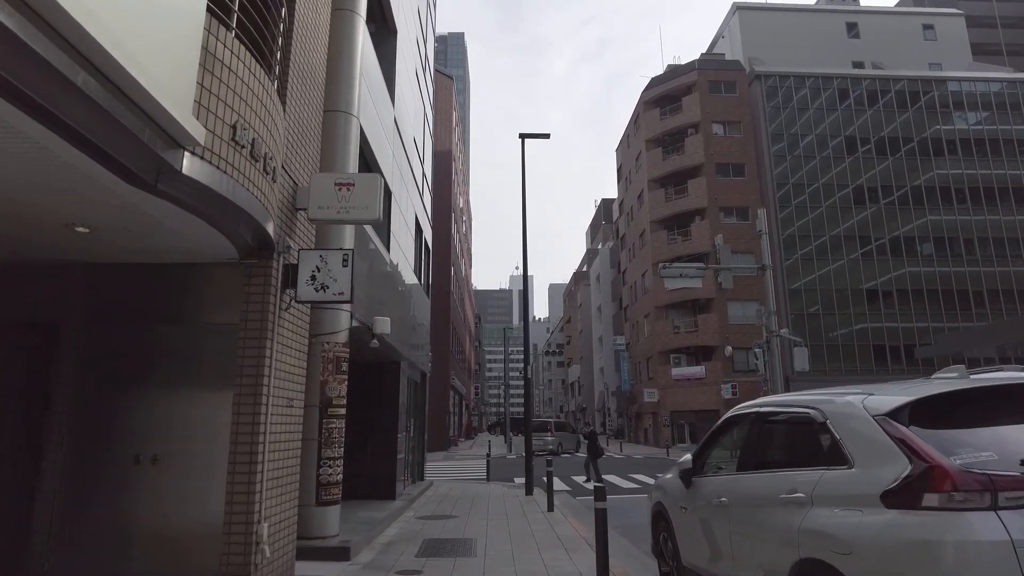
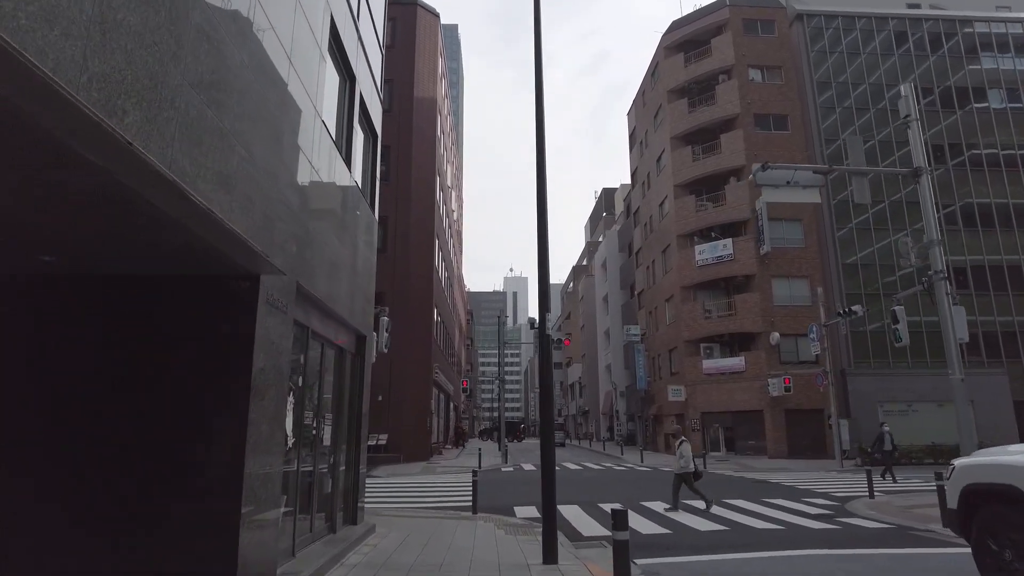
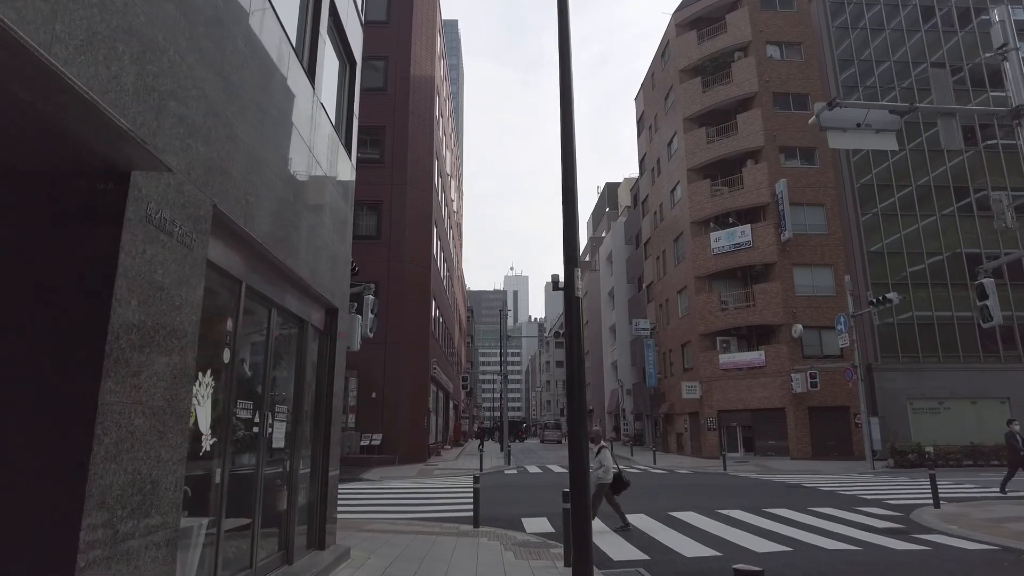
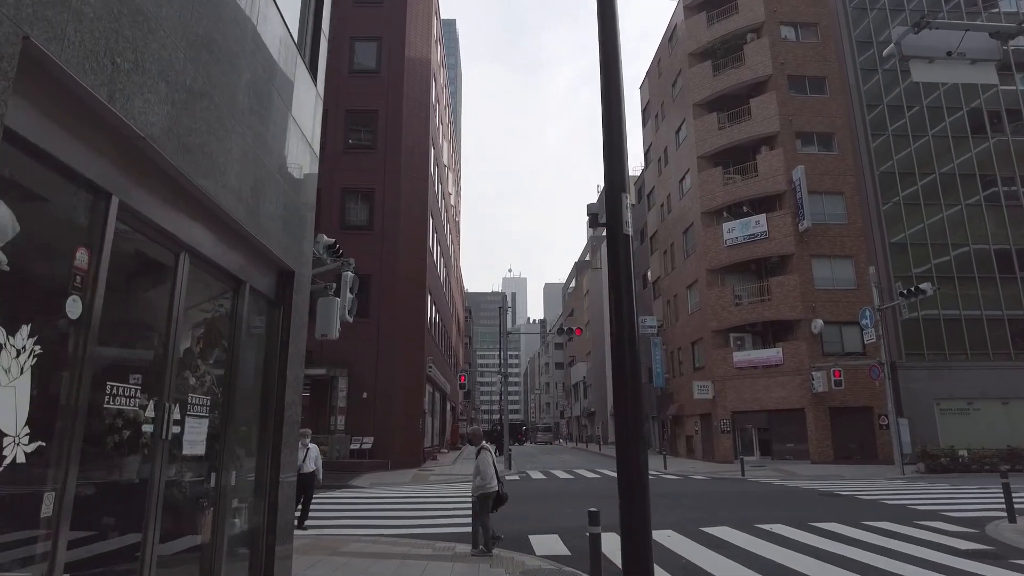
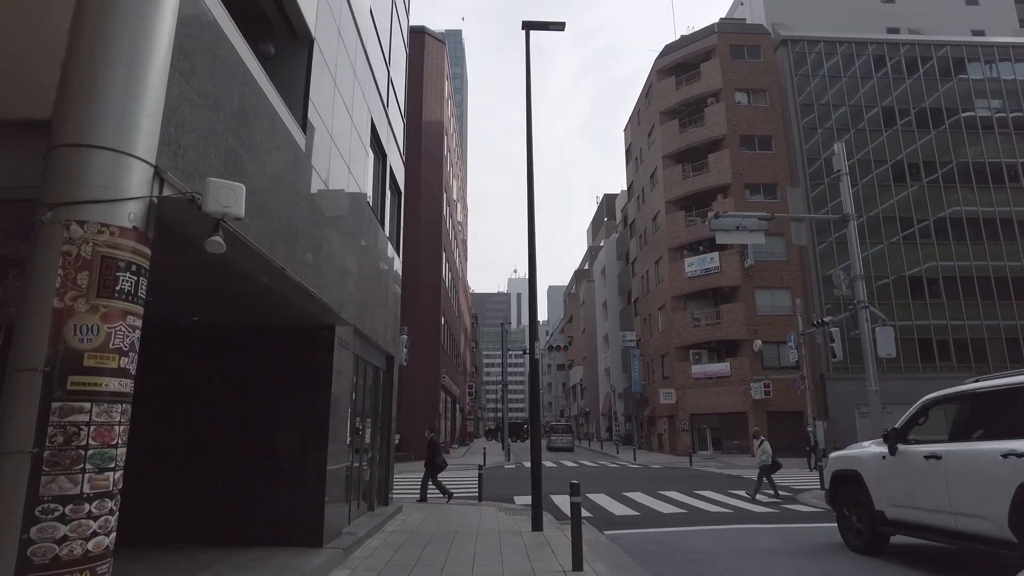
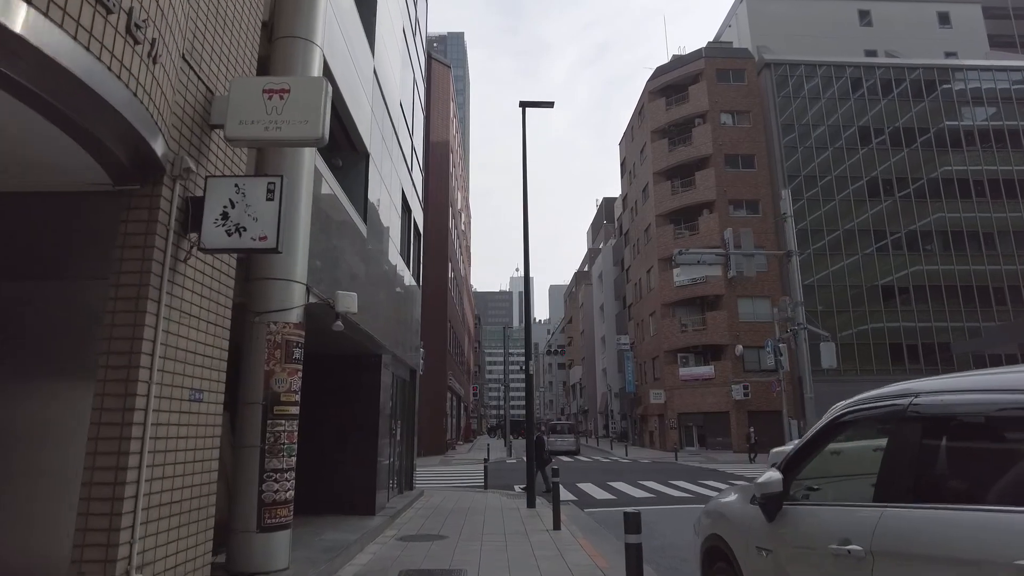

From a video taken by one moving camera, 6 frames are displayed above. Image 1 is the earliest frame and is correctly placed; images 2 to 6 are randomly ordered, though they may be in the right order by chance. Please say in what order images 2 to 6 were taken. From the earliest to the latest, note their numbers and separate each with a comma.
6, 5, 2, 3, 4
